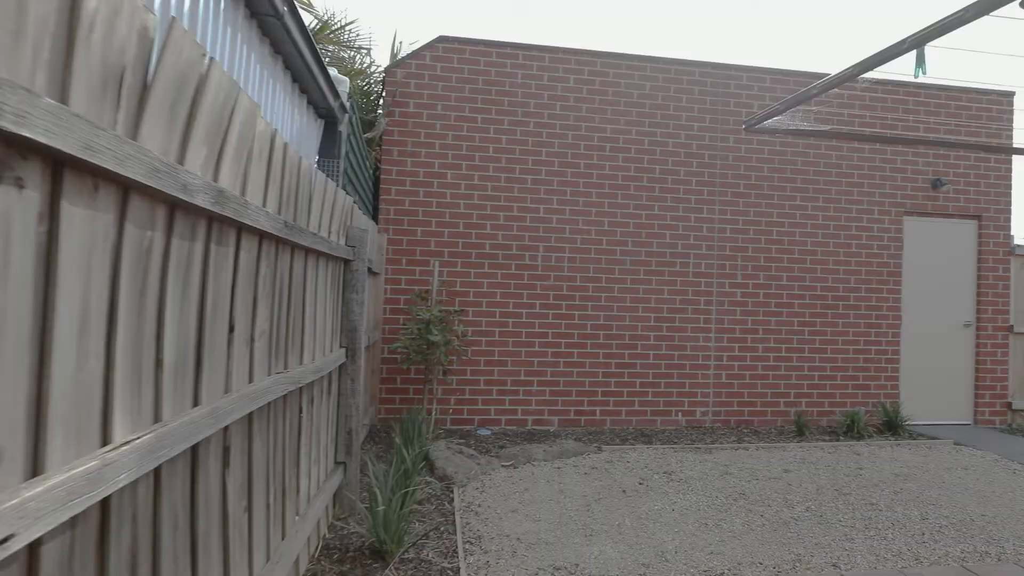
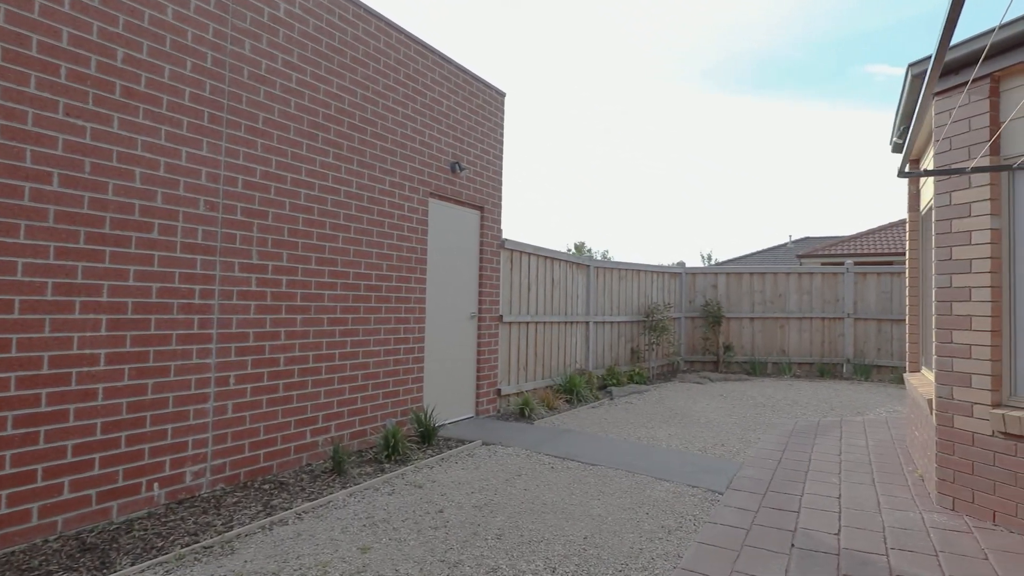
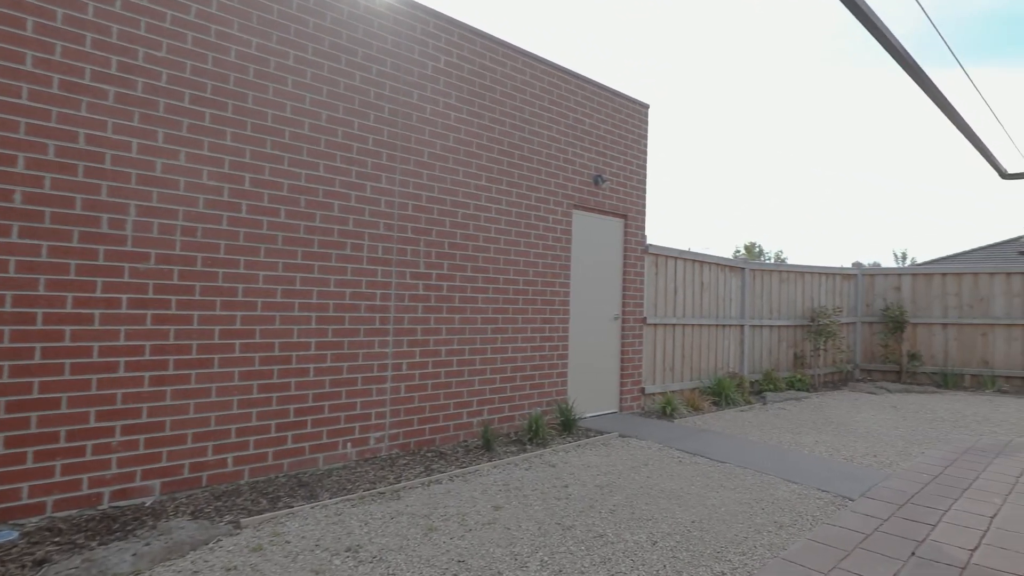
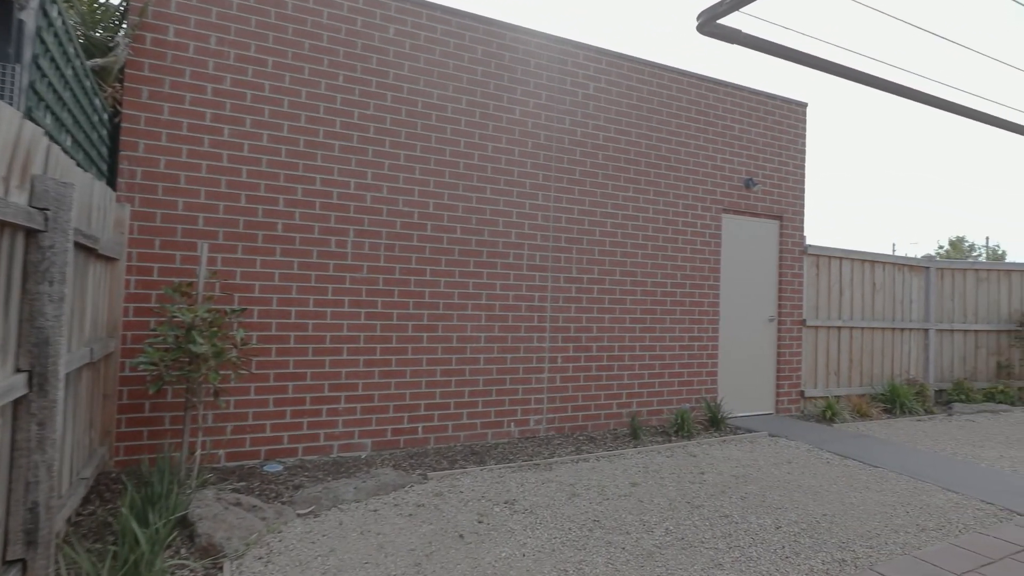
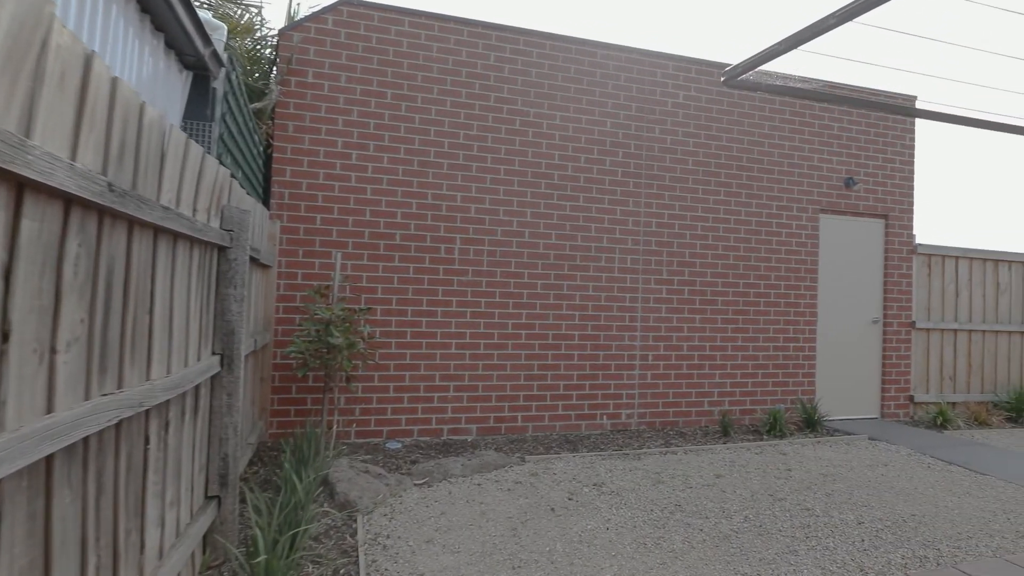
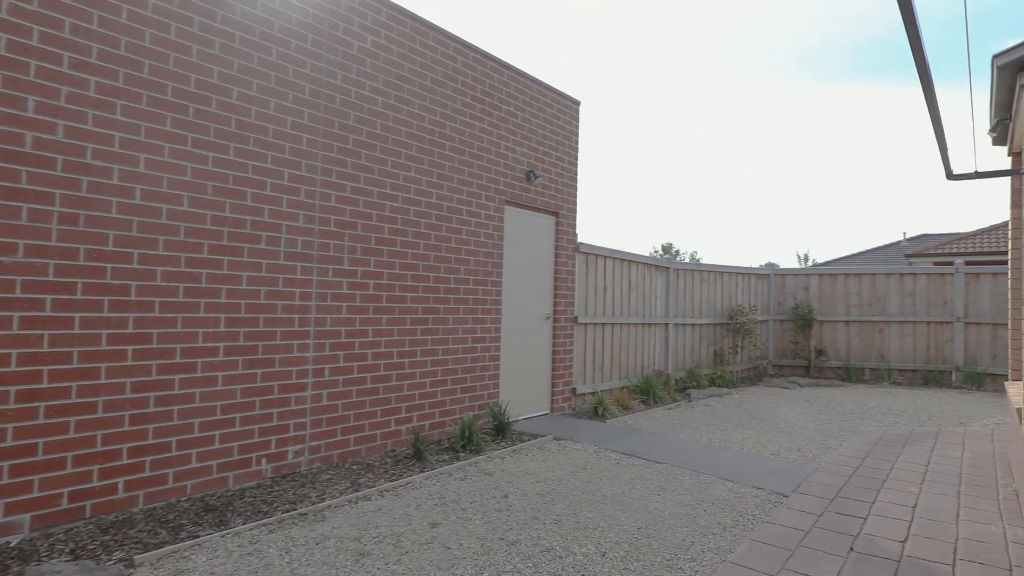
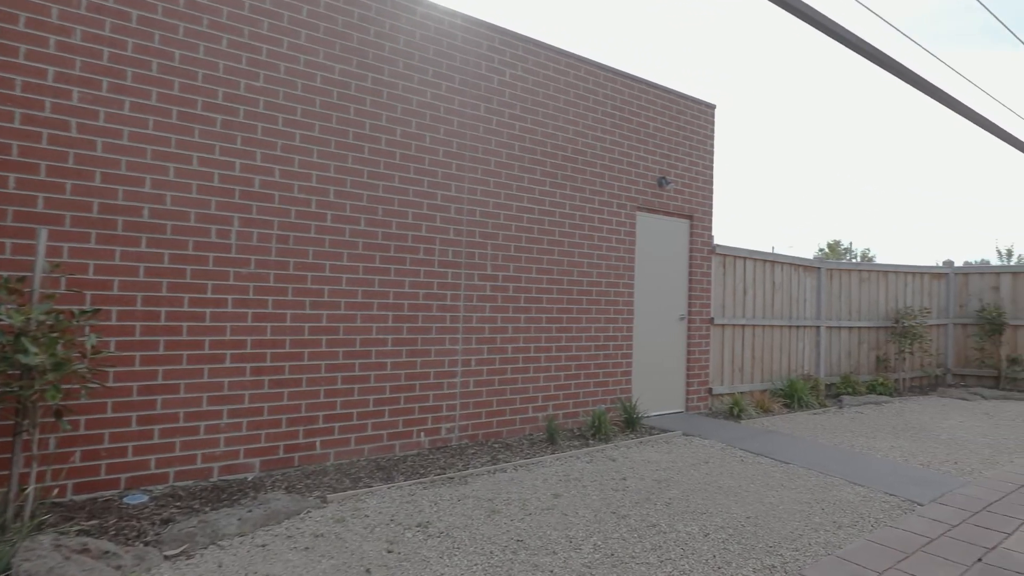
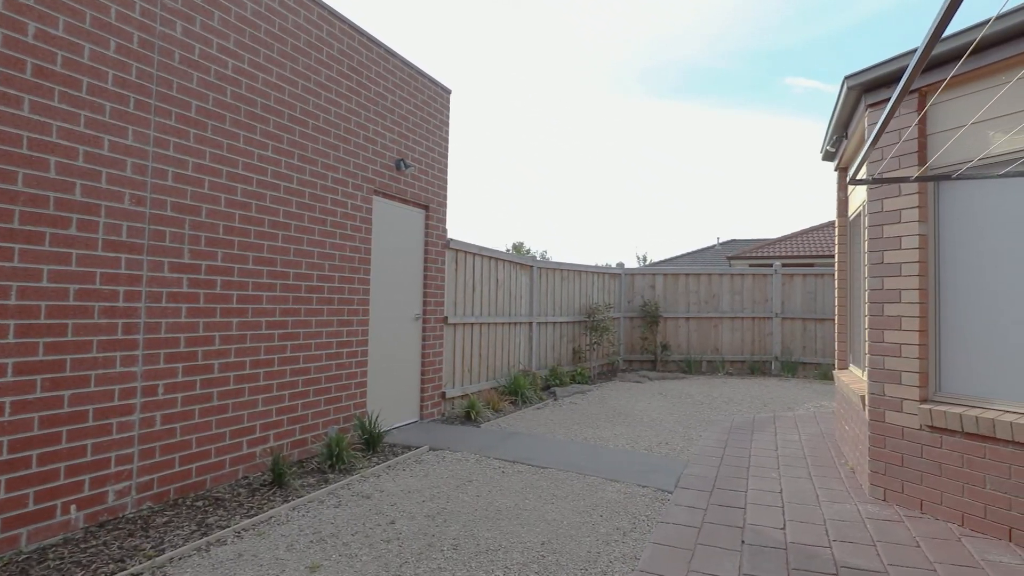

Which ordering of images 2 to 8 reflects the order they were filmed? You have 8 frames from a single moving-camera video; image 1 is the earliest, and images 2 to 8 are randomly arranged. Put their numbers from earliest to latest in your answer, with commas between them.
5, 4, 7, 3, 6, 2, 8
